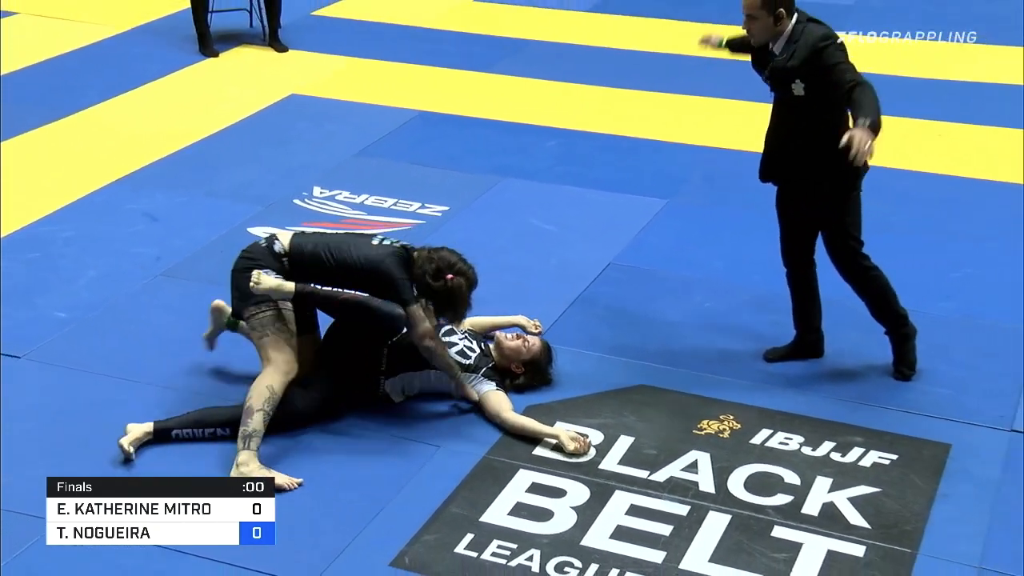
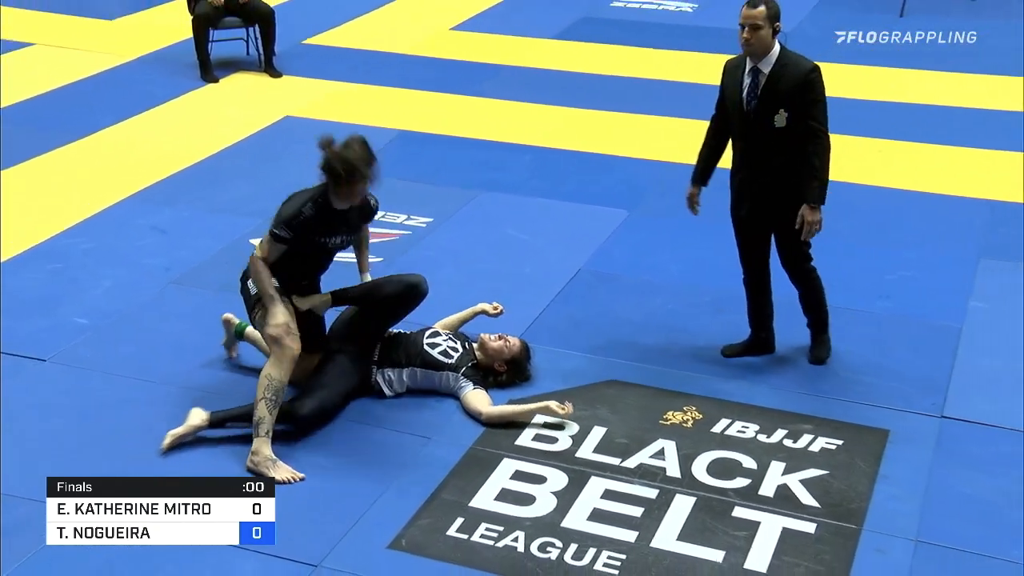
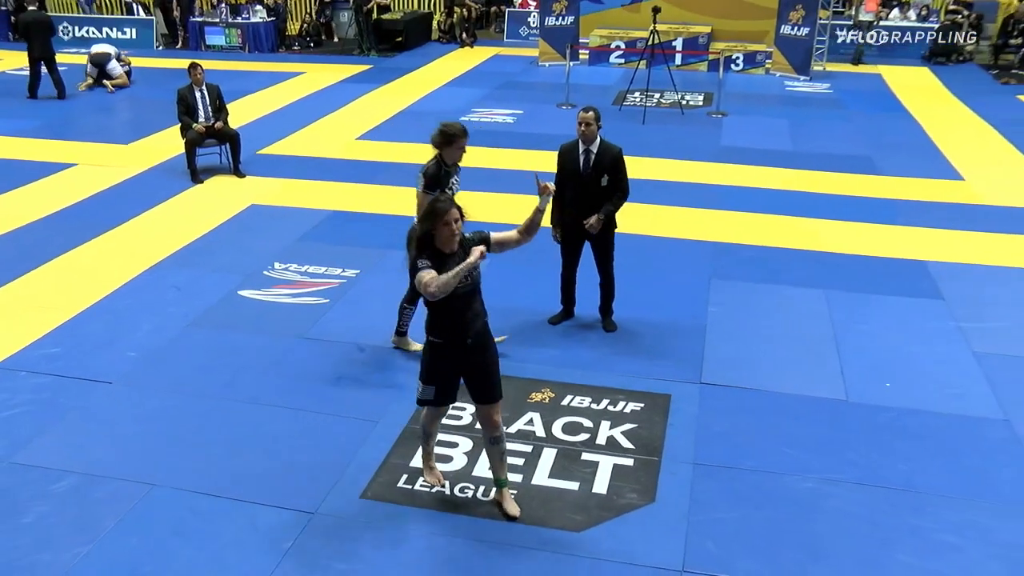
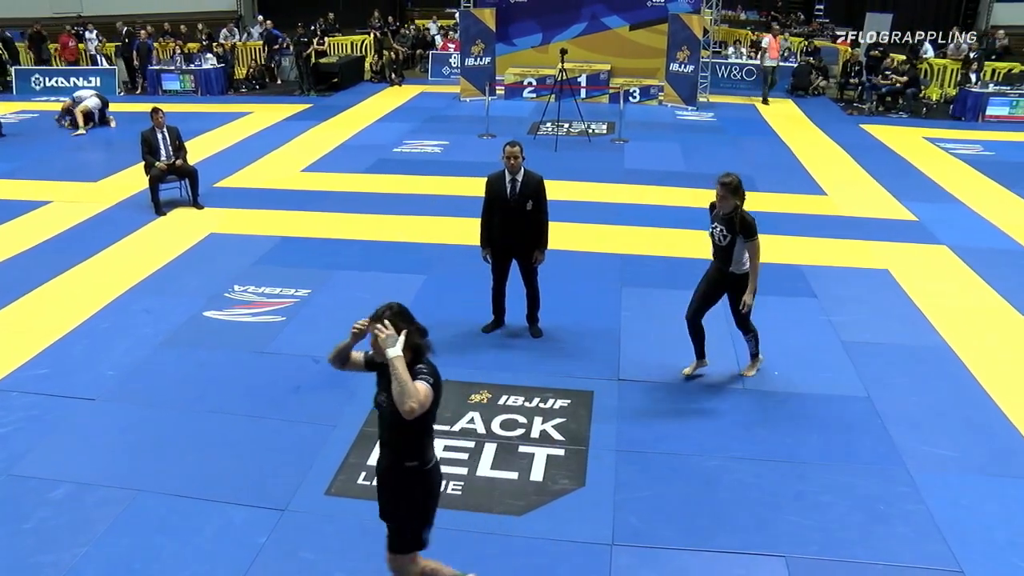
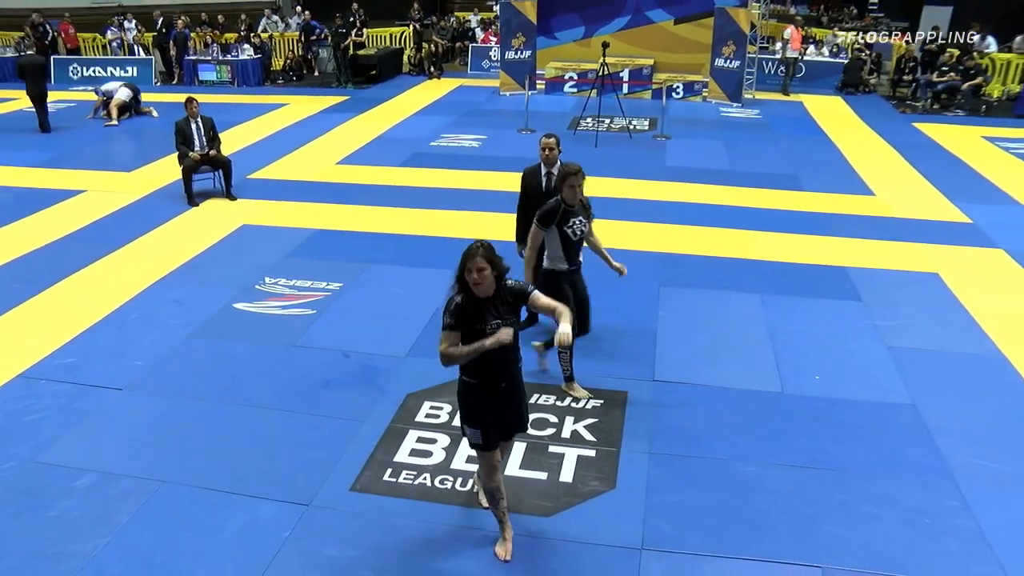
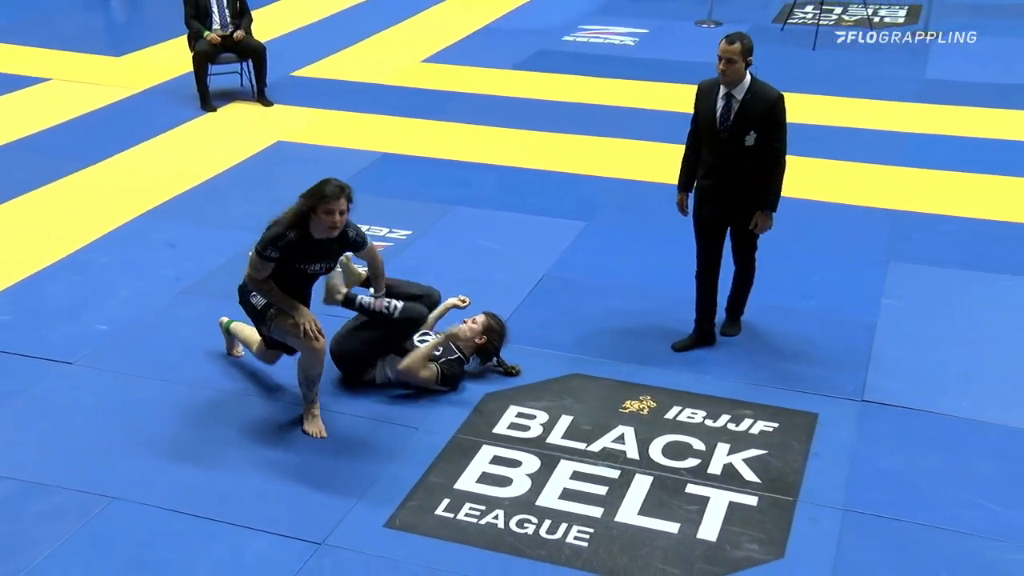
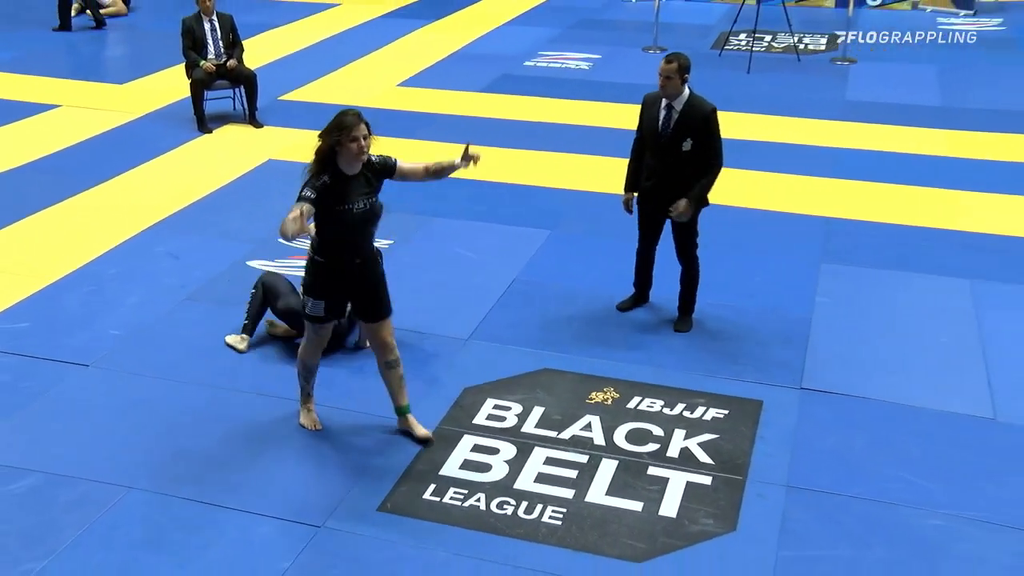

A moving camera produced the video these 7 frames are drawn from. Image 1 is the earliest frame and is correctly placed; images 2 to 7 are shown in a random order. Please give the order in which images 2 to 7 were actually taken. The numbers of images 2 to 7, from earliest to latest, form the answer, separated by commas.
2, 6, 7, 3, 5, 4
